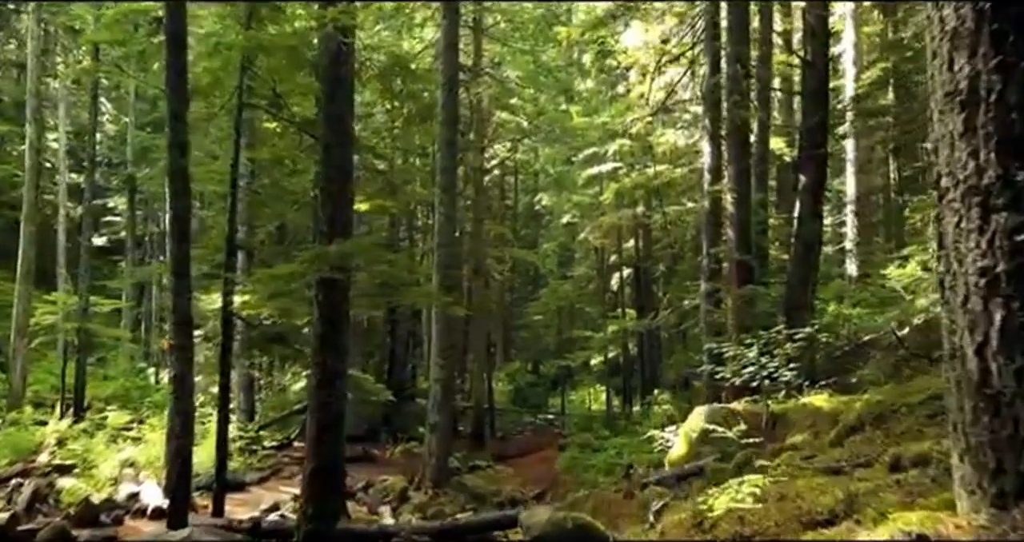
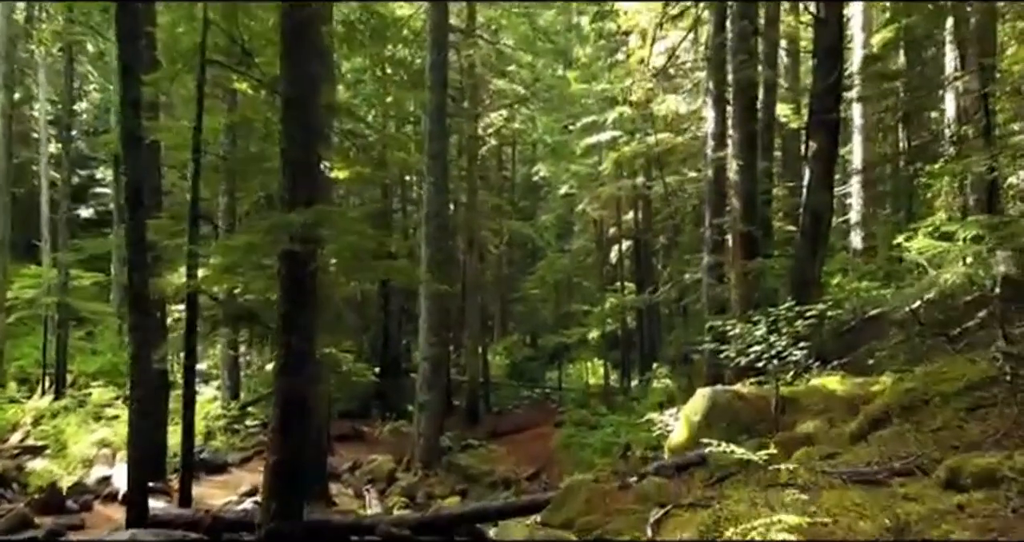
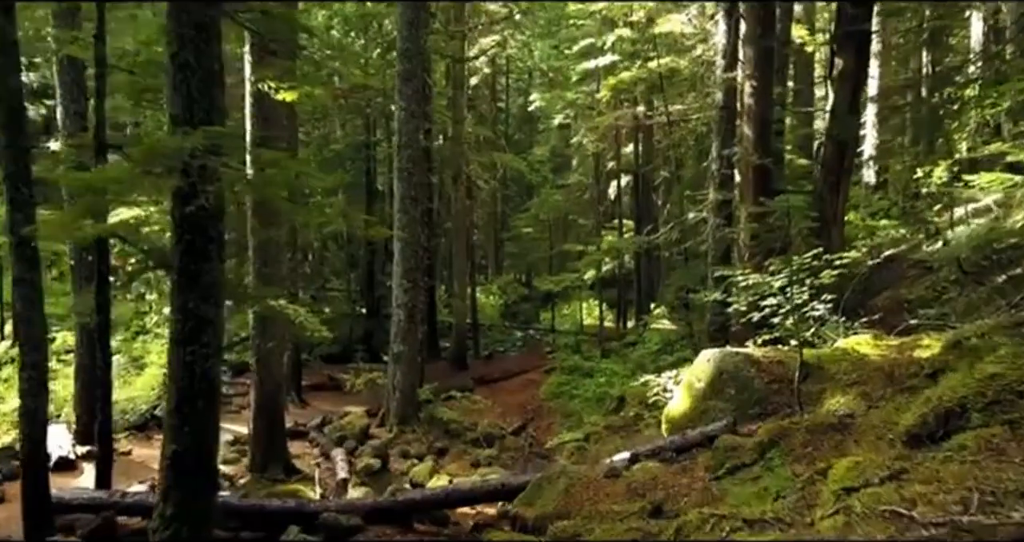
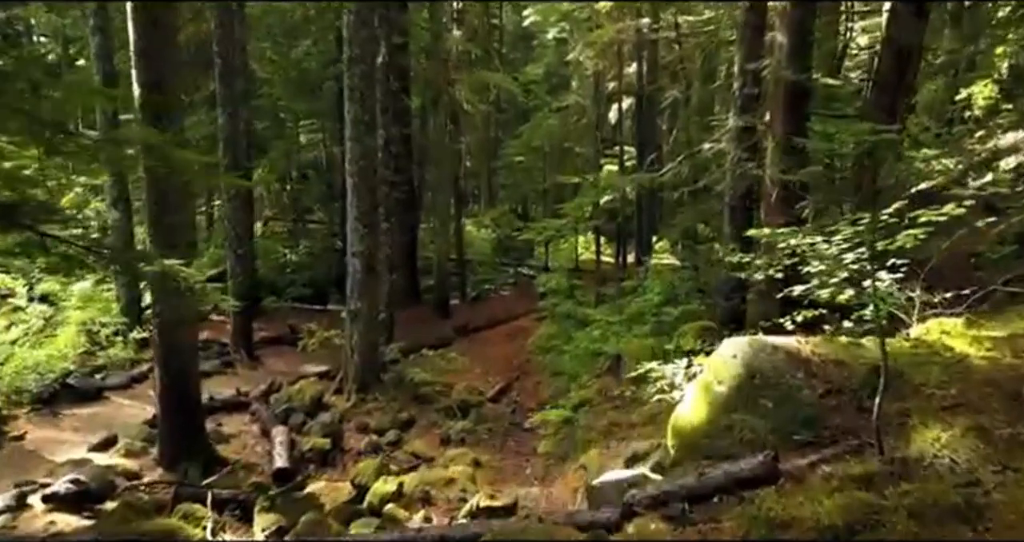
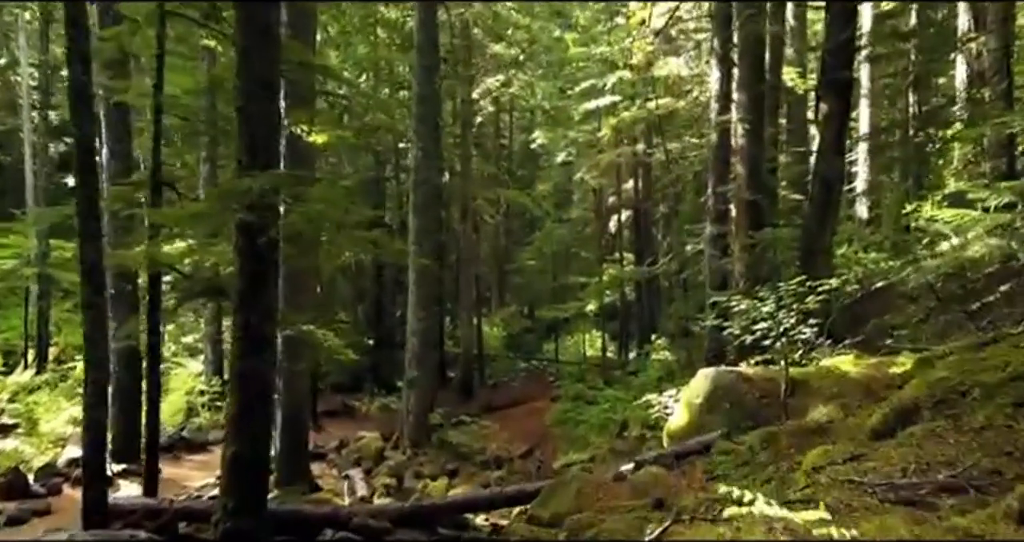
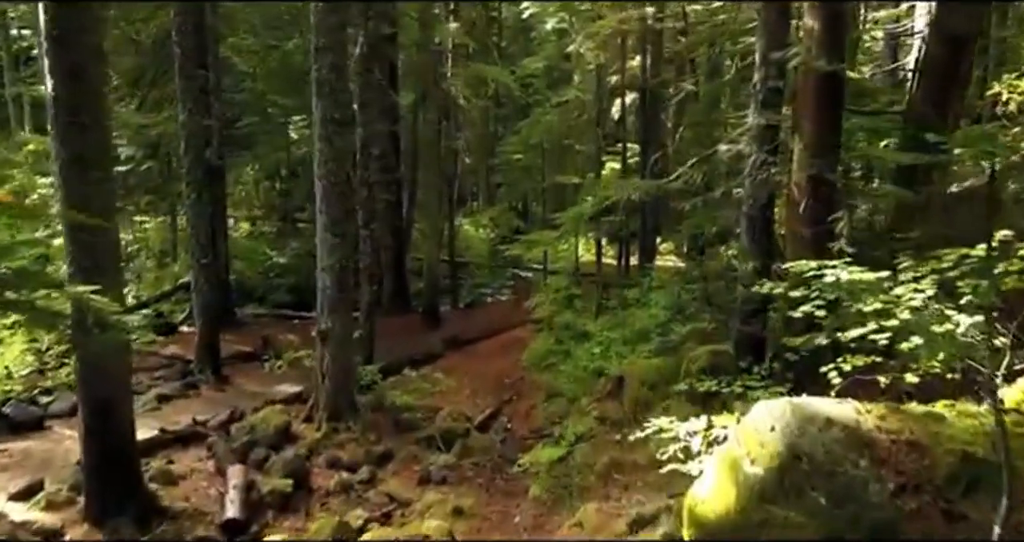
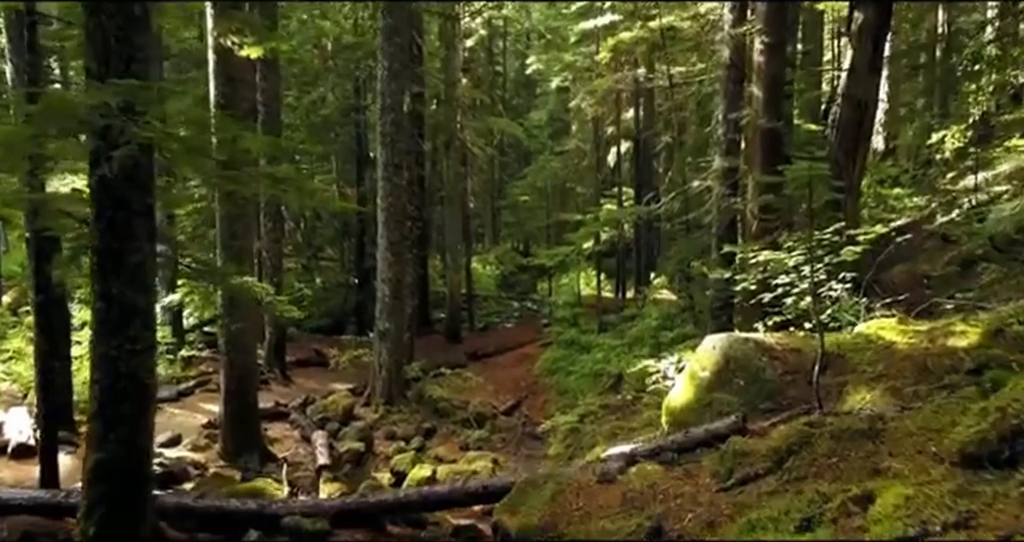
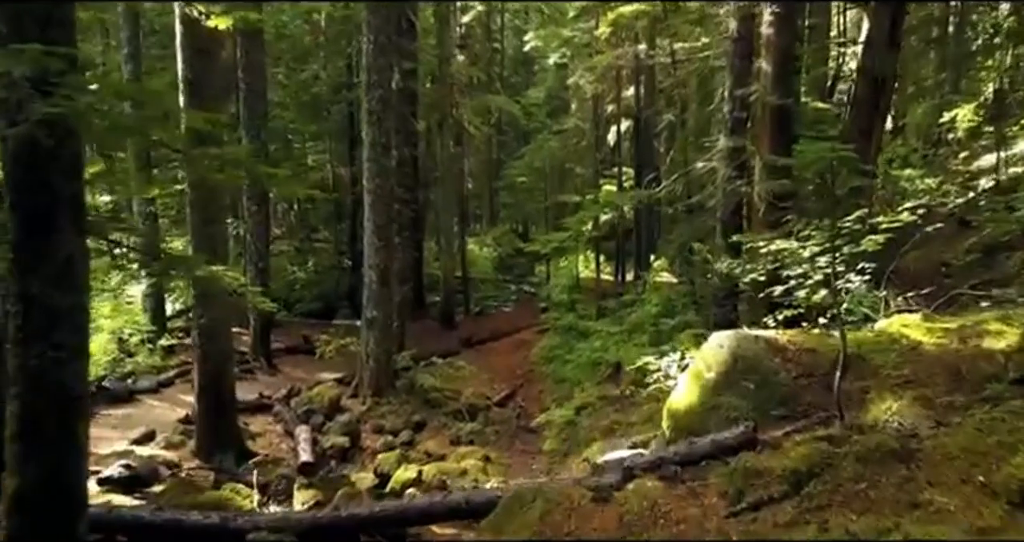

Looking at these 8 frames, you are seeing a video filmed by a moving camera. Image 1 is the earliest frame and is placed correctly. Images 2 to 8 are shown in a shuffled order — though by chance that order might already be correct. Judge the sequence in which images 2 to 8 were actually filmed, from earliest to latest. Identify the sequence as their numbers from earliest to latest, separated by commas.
2, 5, 3, 7, 8, 4, 6
